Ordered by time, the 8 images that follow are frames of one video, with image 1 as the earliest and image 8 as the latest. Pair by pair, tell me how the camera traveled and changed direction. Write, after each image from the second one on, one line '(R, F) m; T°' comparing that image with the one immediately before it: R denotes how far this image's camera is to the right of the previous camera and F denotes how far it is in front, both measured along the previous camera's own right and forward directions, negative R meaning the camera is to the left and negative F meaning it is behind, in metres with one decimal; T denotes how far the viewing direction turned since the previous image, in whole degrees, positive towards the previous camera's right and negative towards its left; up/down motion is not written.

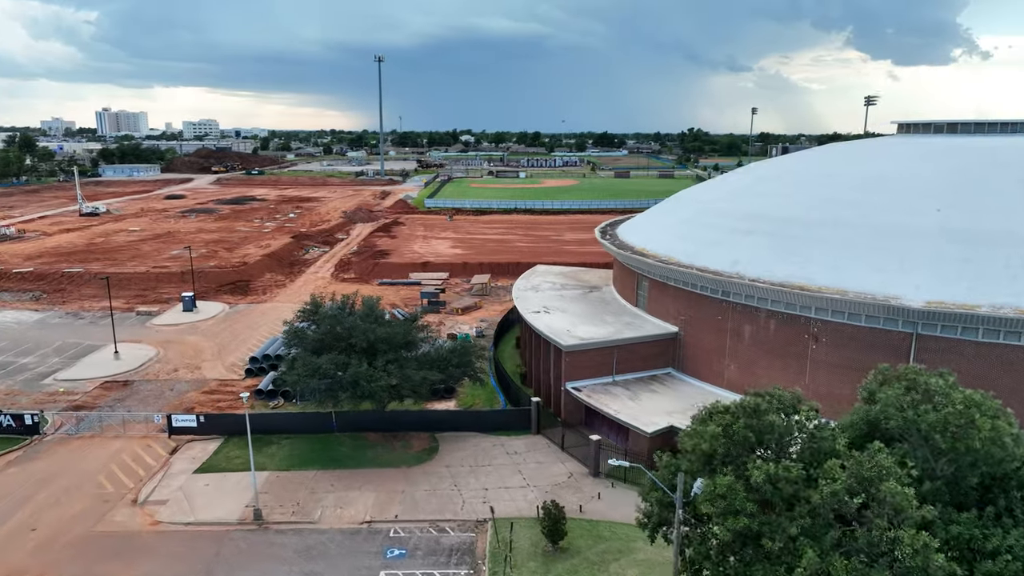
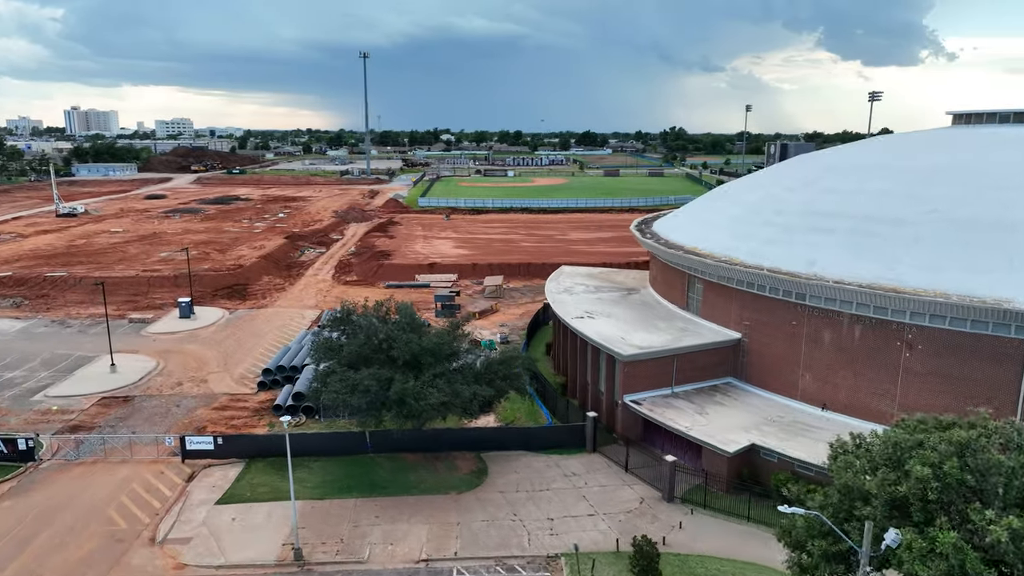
(-2.9, +2.8) m; +2°
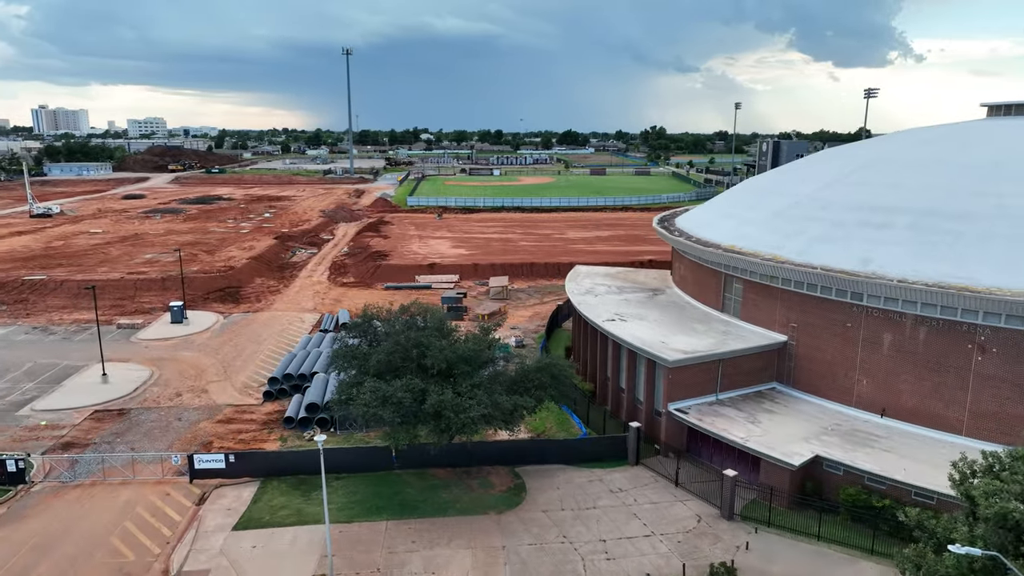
(-2.1, +2.0) m; +2°
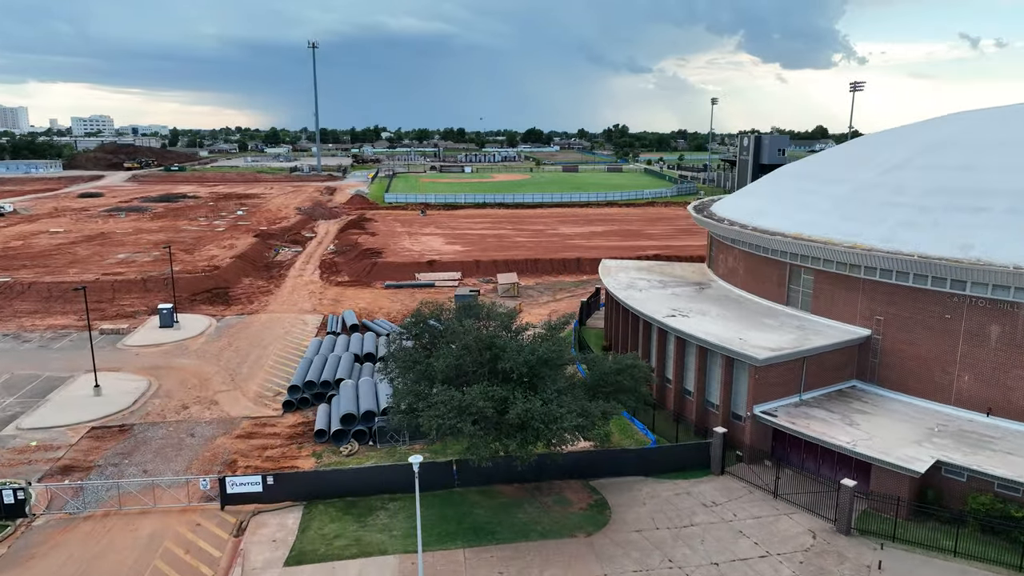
(-3.7, +2.8) m; +3°
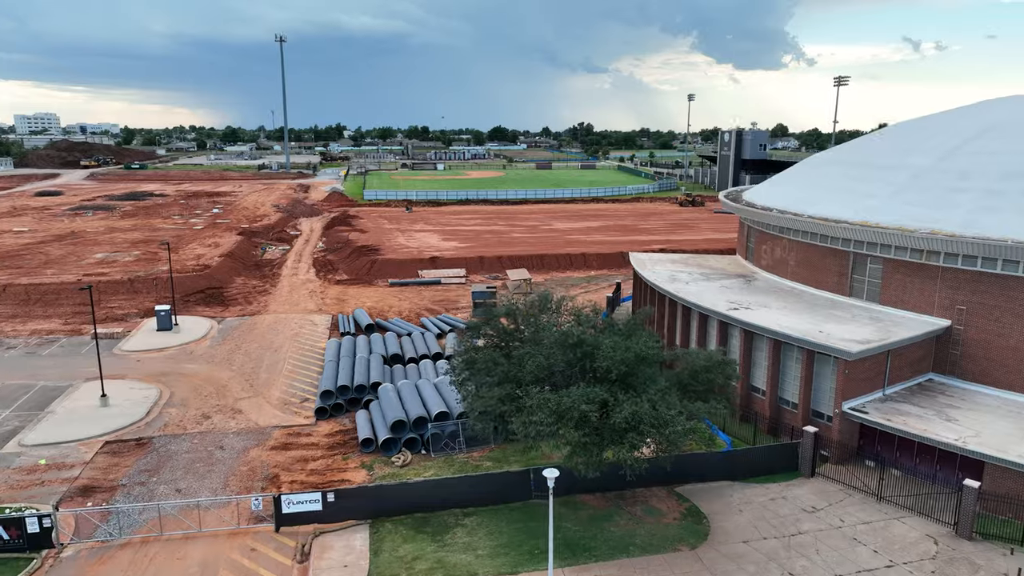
(-3.5, +2.0) m; +3°
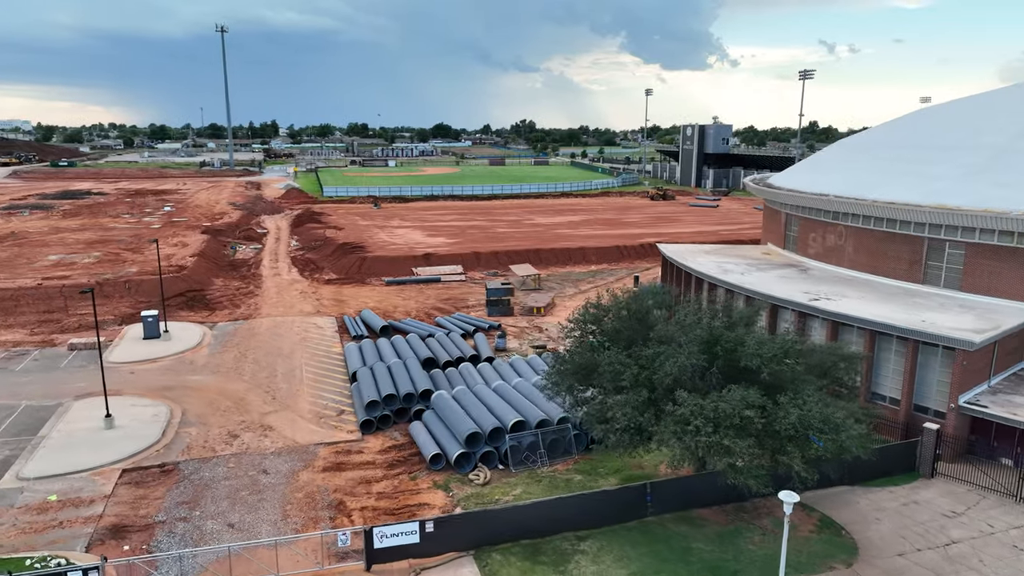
(-4.5, +2.7) m; +5°
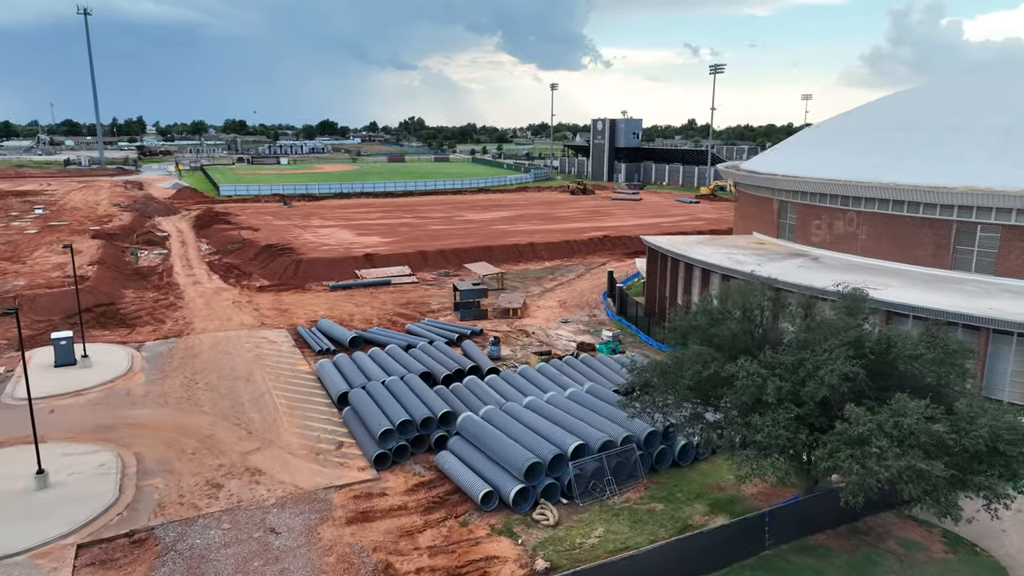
(-4.4, +3.8) m; +9°
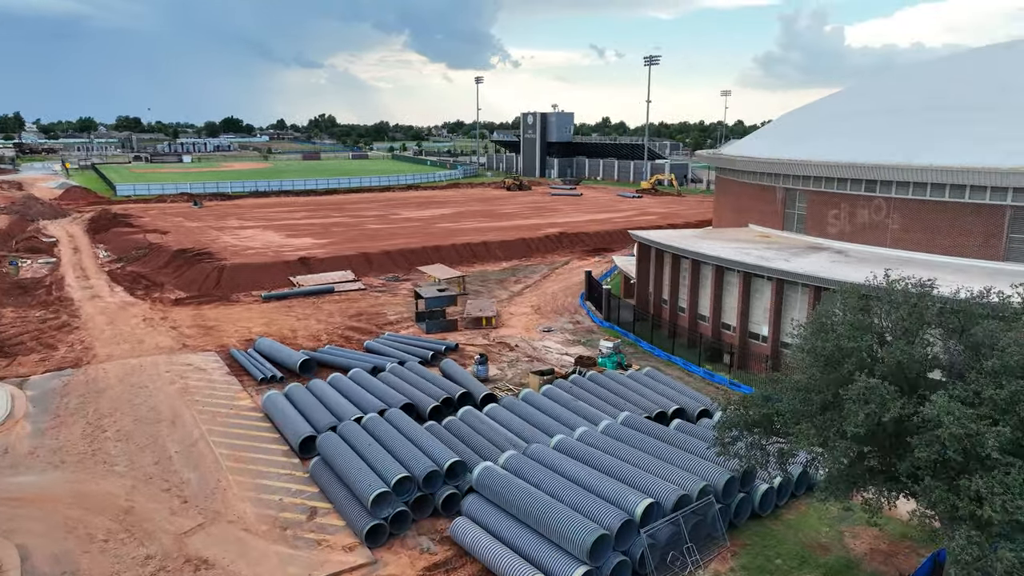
(-2.5, +5.0) m; +7°
